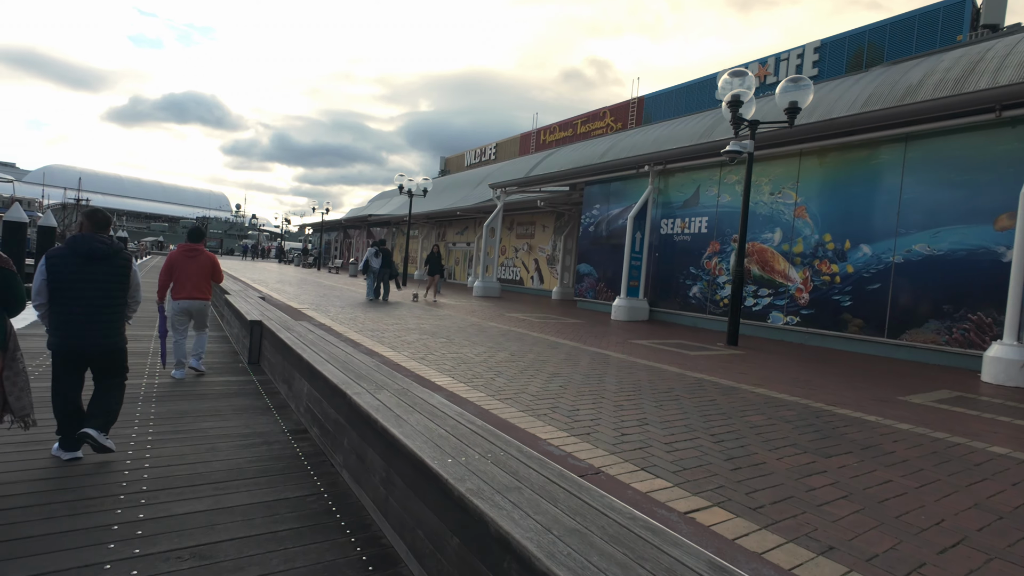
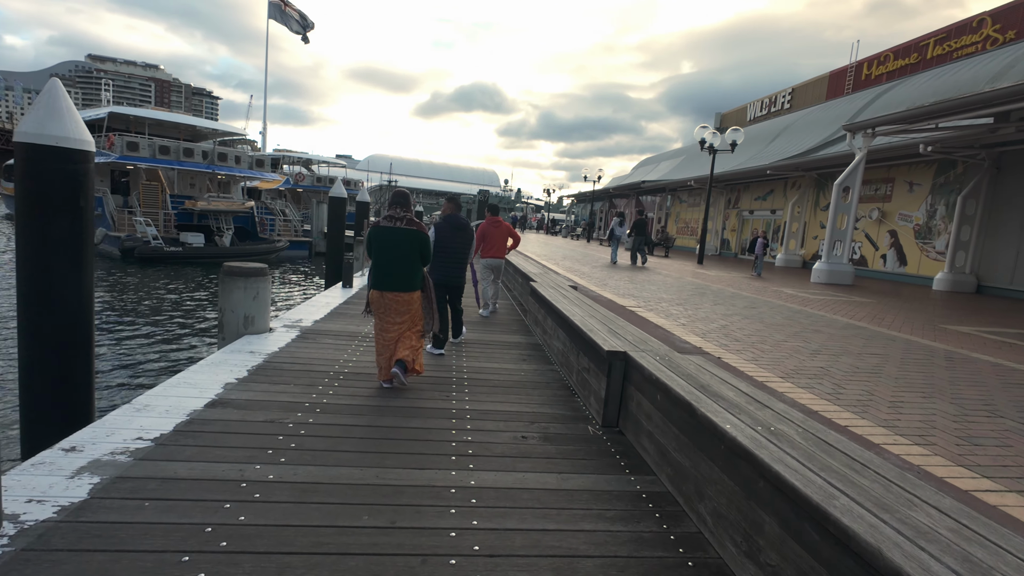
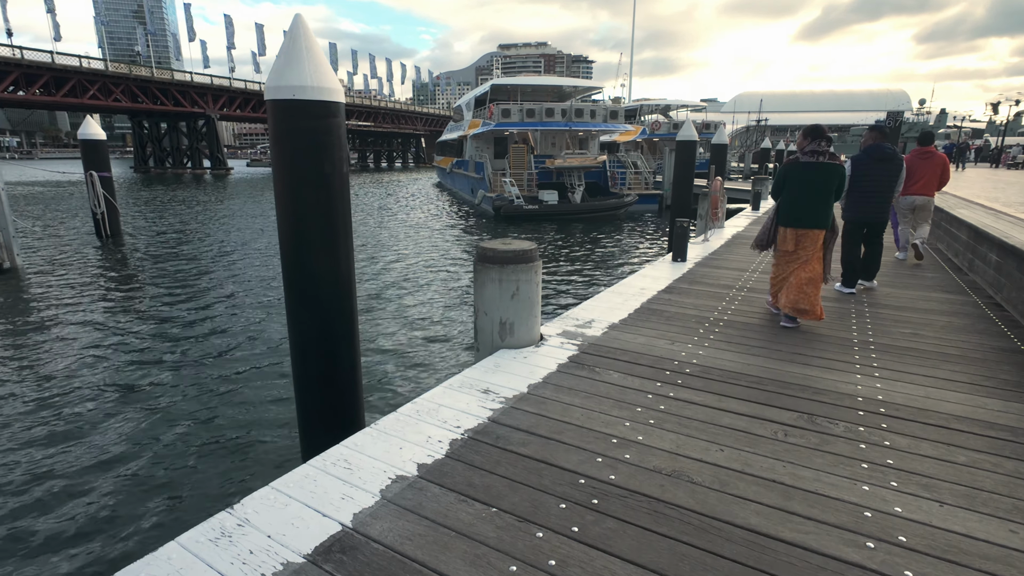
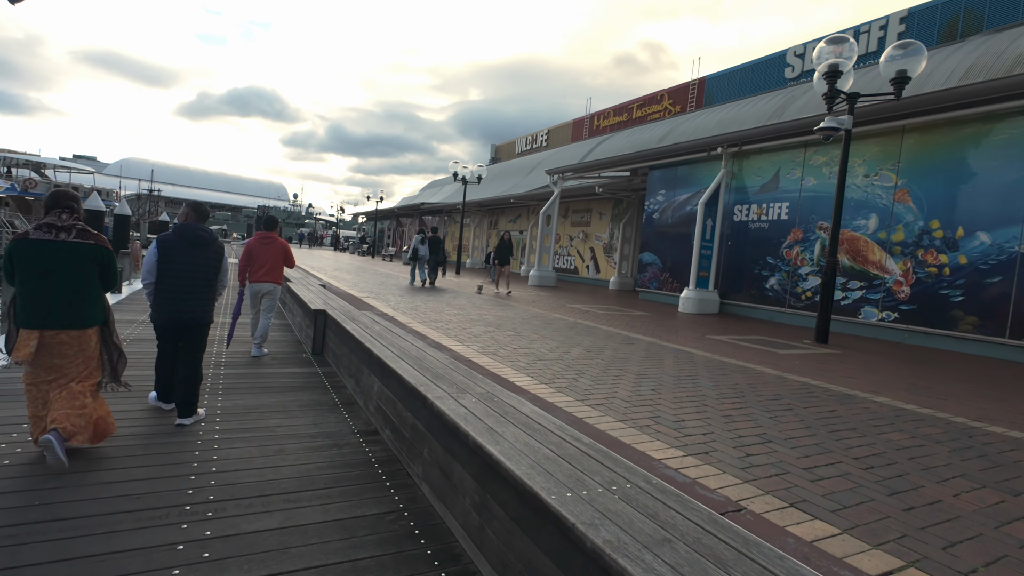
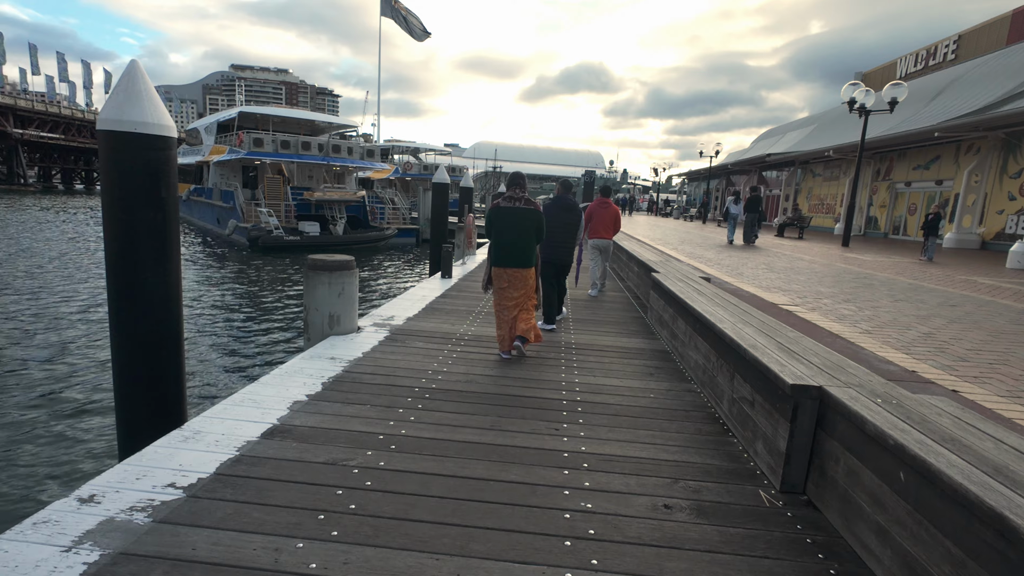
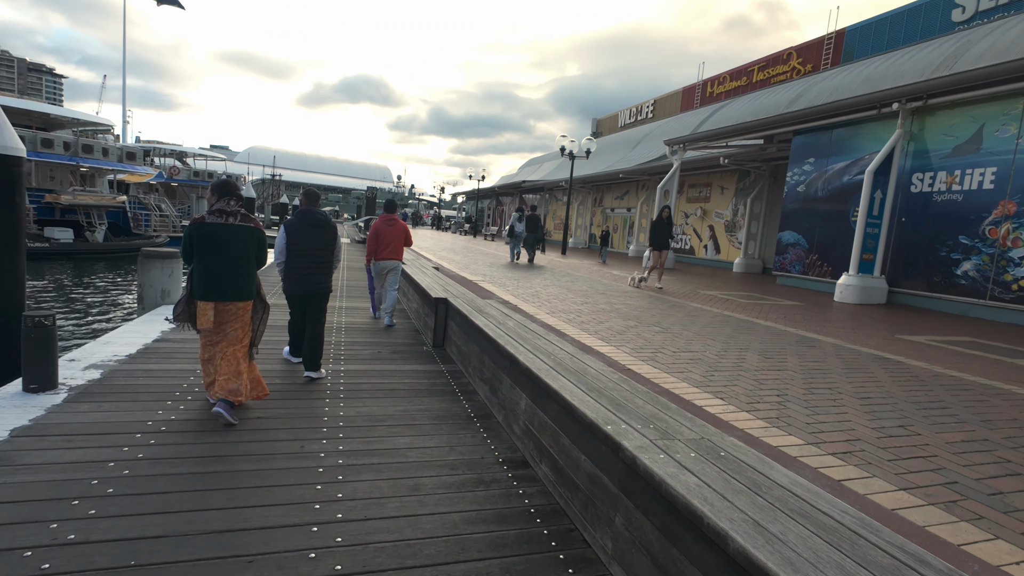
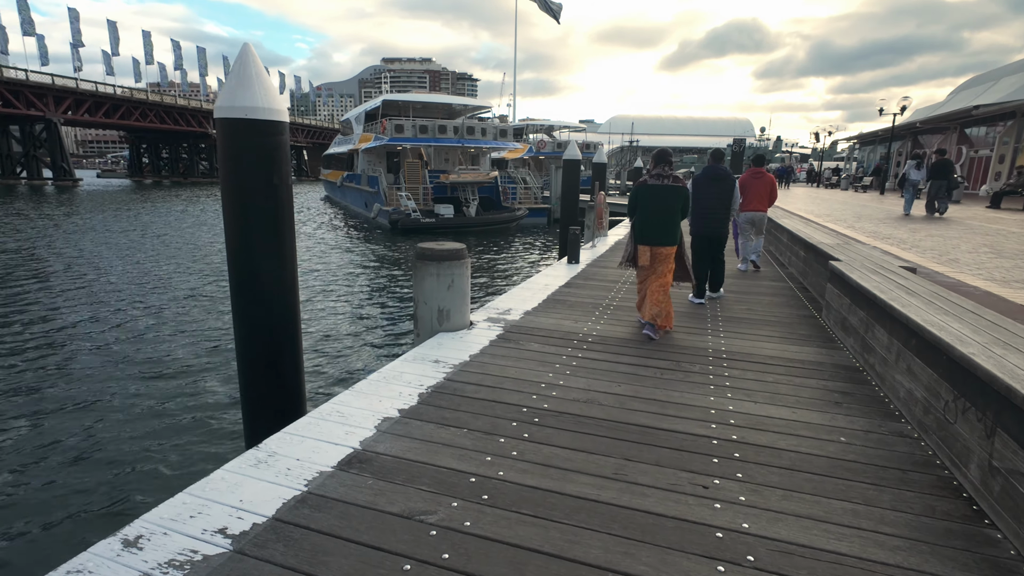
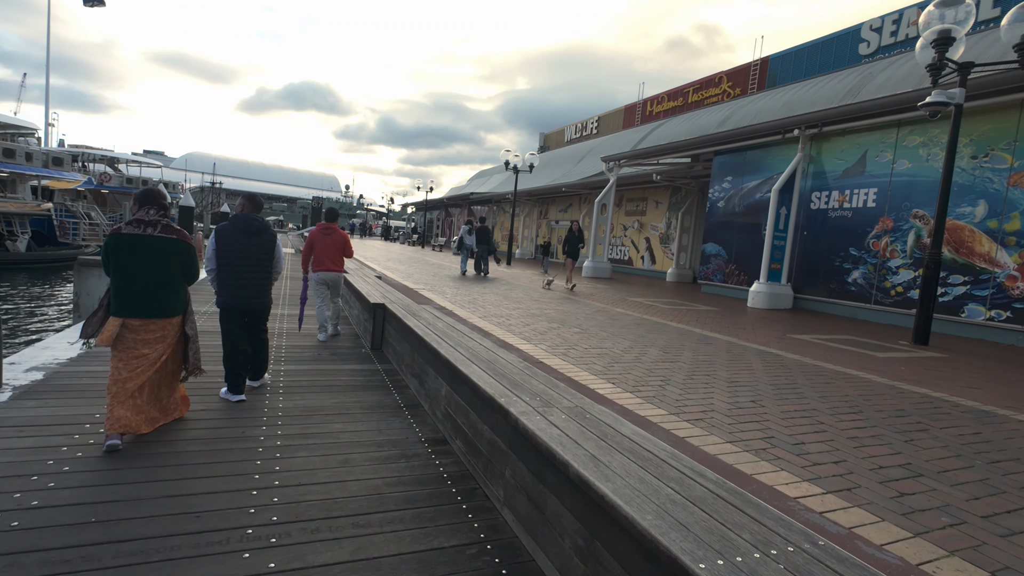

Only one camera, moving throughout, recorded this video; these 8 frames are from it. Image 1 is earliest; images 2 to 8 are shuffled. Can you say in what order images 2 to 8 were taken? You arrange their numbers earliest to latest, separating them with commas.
4, 8, 6, 2, 5, 7, 3
